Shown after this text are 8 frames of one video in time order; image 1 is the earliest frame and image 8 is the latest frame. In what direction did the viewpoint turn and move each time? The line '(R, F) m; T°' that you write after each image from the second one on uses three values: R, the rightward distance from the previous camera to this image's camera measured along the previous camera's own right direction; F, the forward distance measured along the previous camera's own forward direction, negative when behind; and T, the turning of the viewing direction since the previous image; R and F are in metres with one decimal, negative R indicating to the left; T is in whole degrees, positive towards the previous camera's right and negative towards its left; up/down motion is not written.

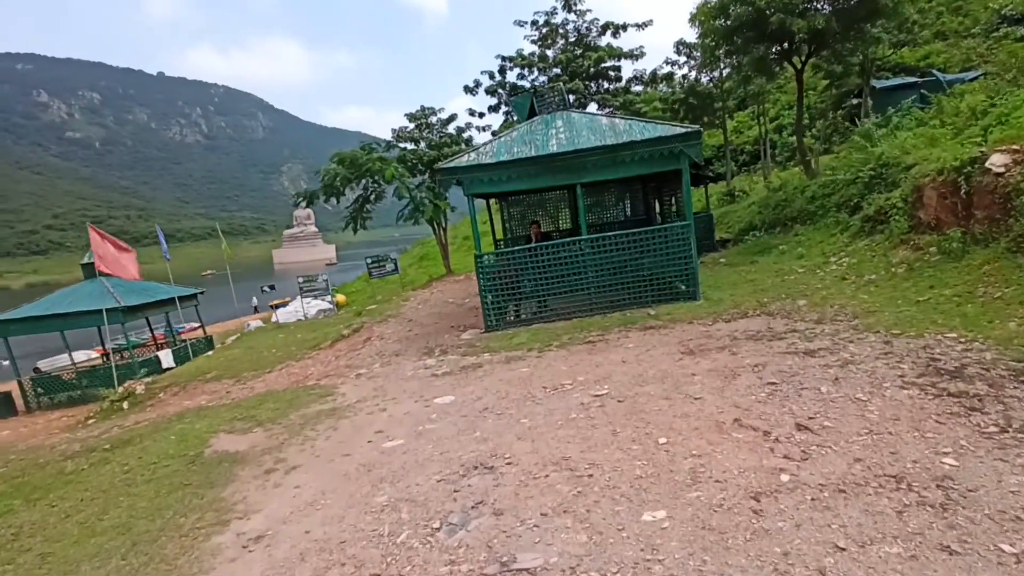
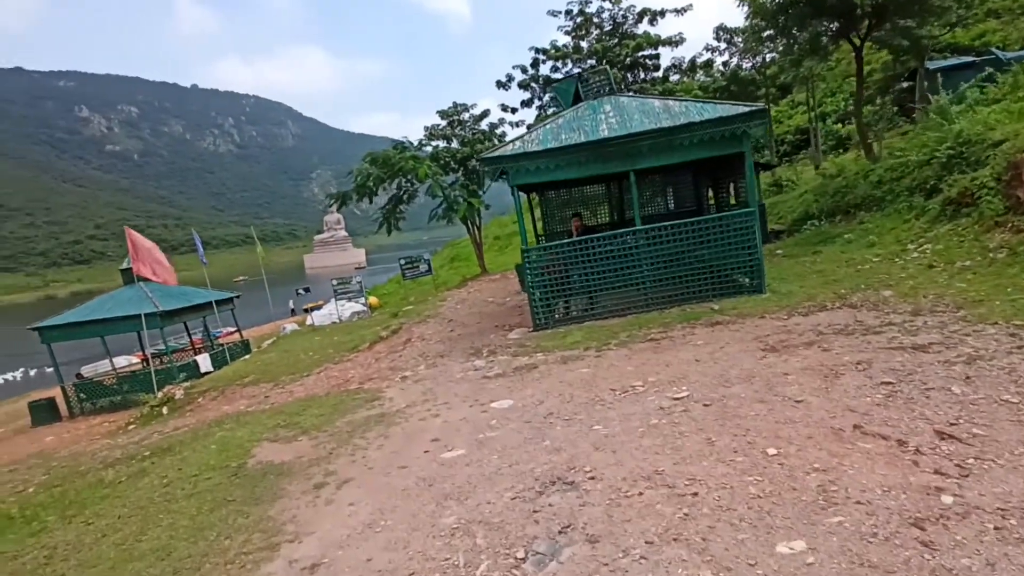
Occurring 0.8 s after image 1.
(-0.4, +0.6) m; -3°
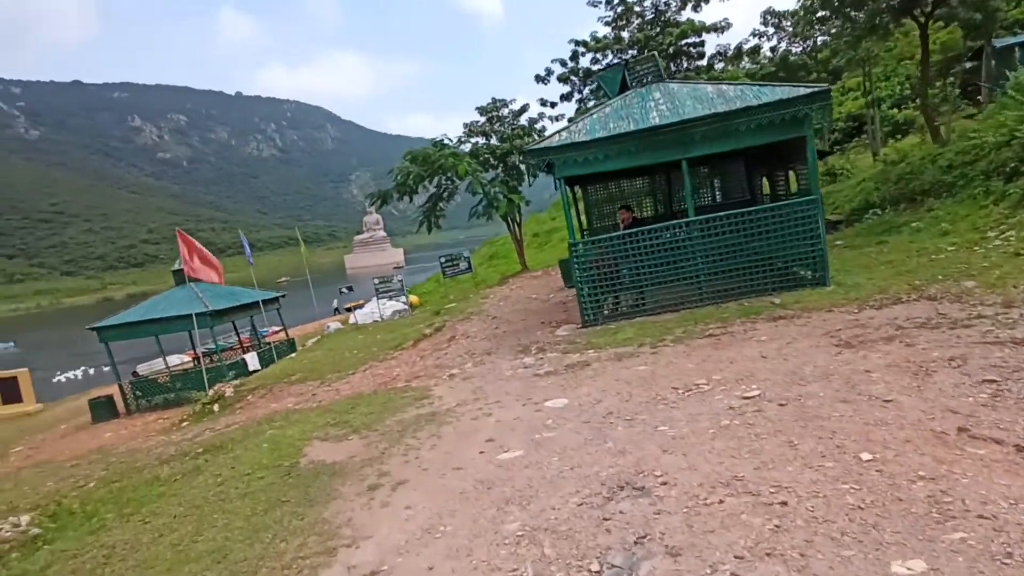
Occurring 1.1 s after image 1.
(-0.2, +0.2) m; -4°
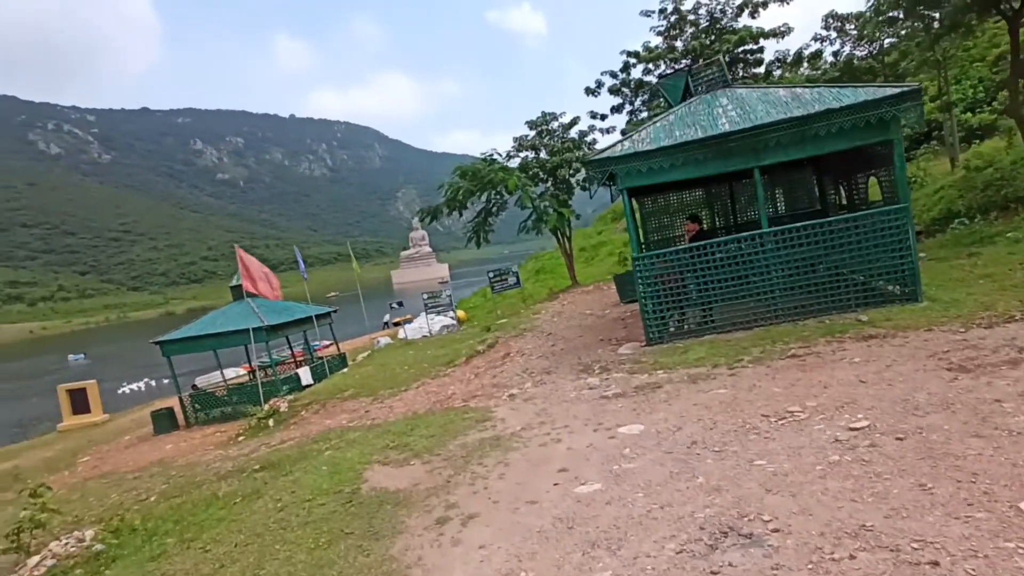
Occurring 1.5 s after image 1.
(-0.3, +0.3) m; -4°
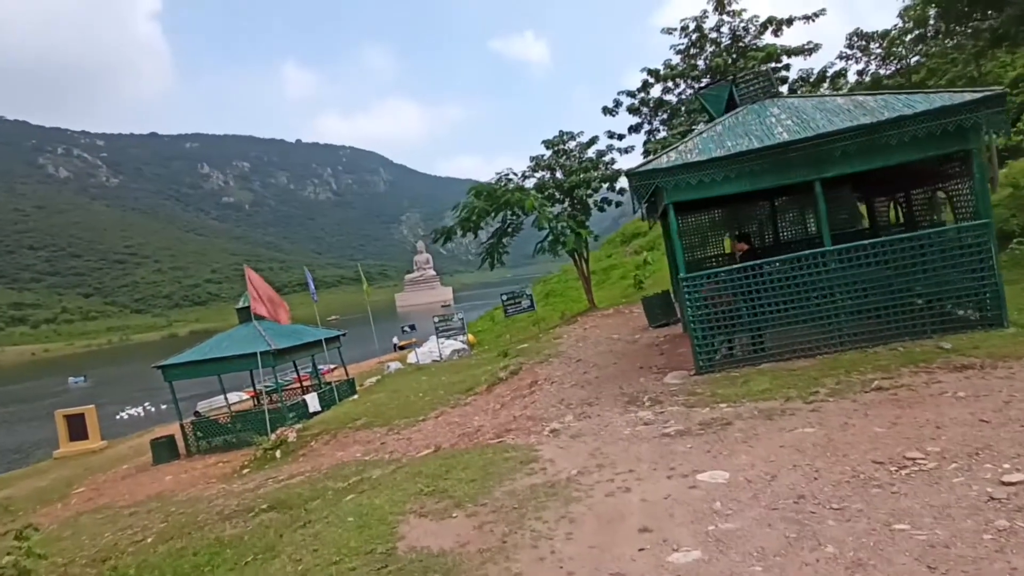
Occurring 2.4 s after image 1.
(-0.5, +0.8) m; 0°
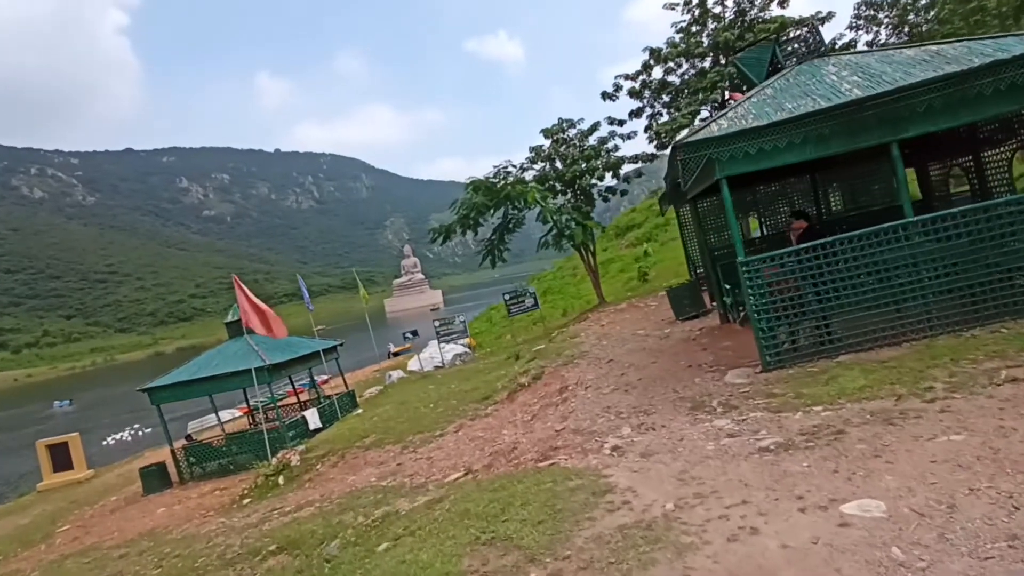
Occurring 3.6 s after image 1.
(-0.6, +1.1) m; +1°
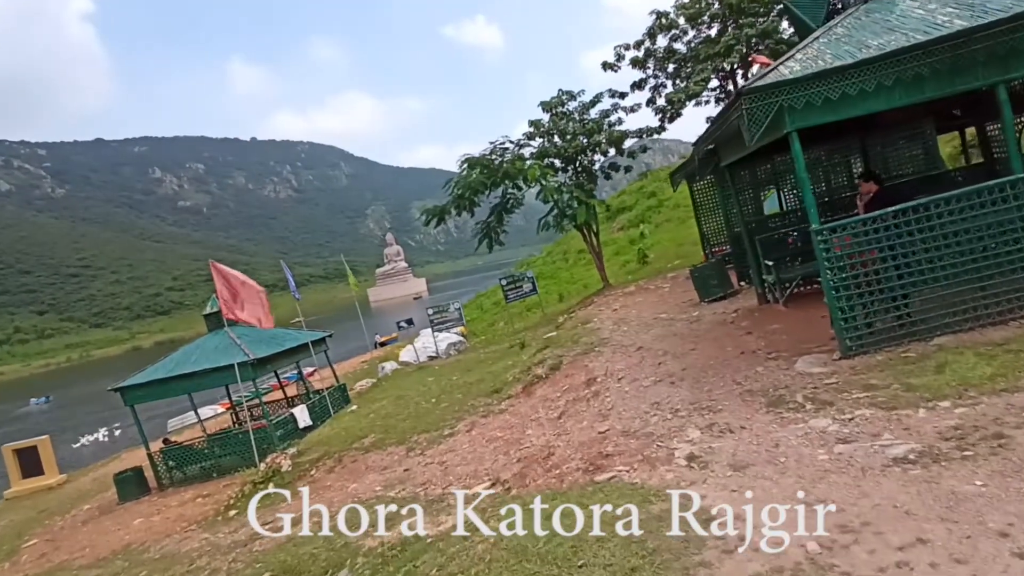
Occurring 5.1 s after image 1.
(-0.6, +1.2) m; +2°
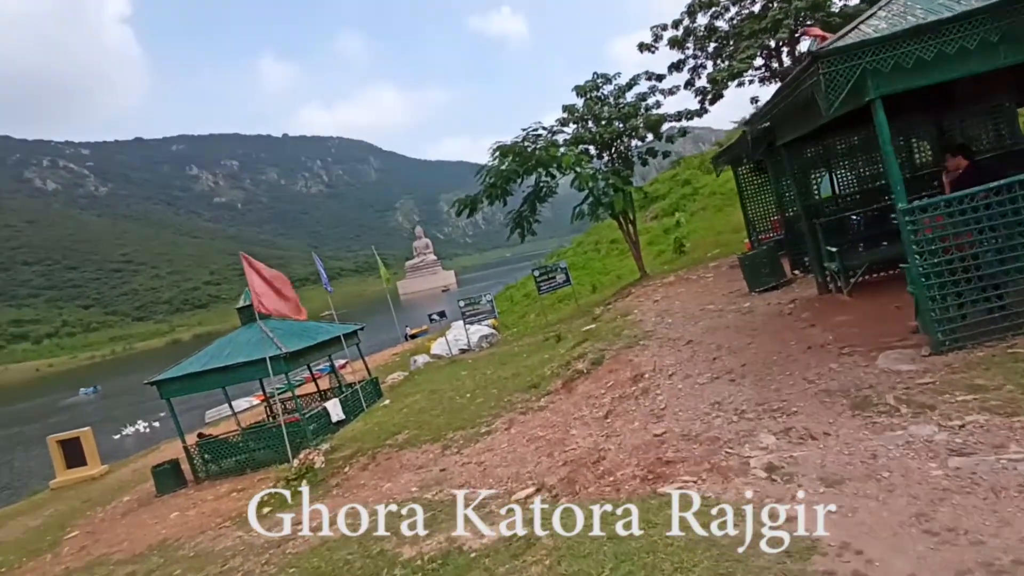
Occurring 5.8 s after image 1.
(-0.2, +0.5) m; -3°
